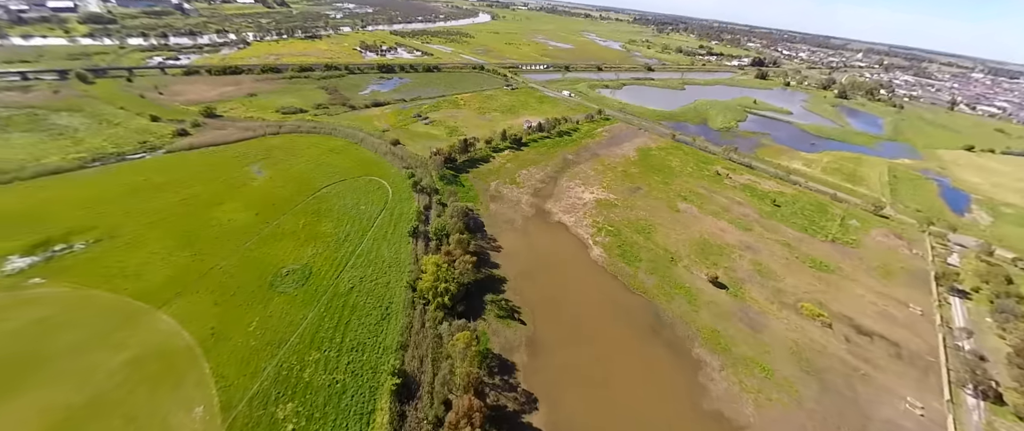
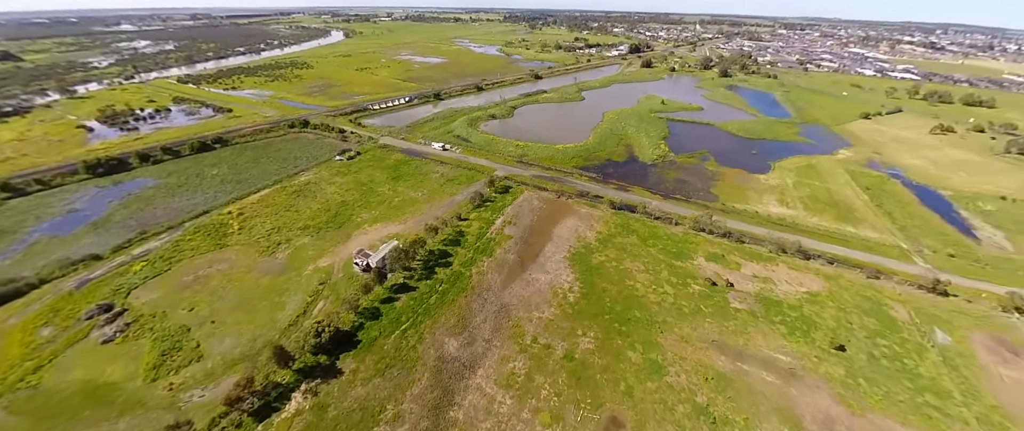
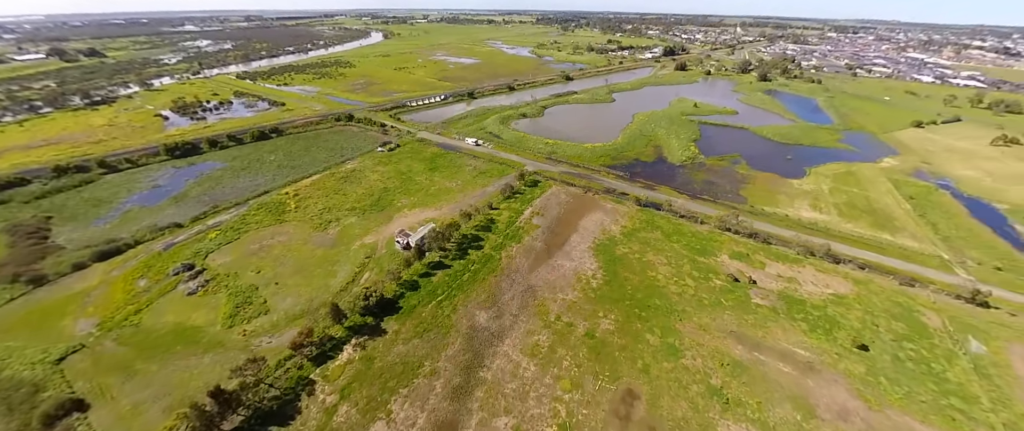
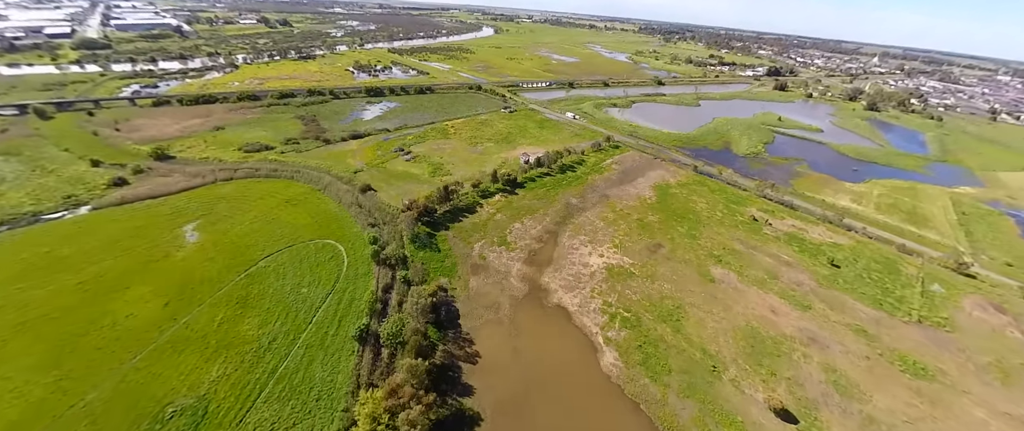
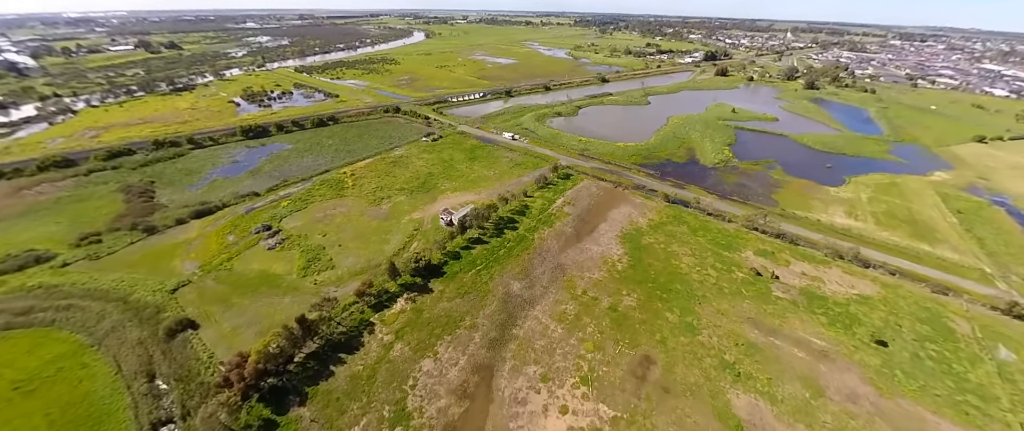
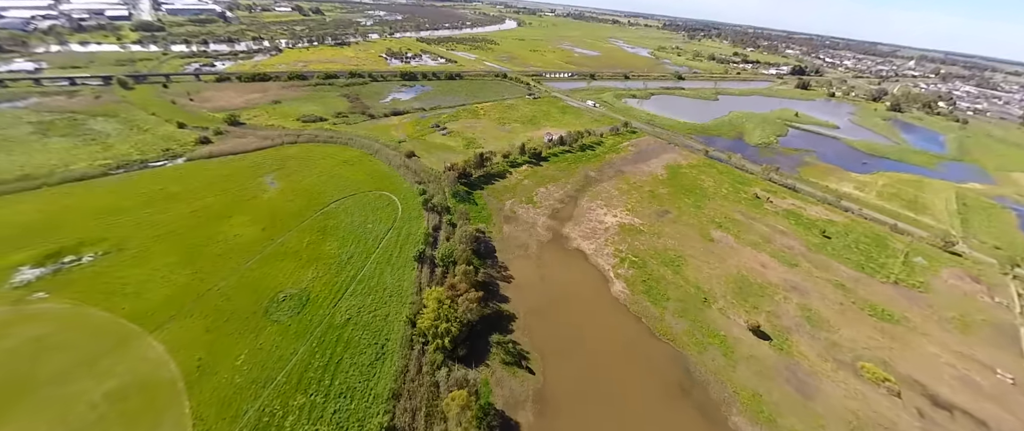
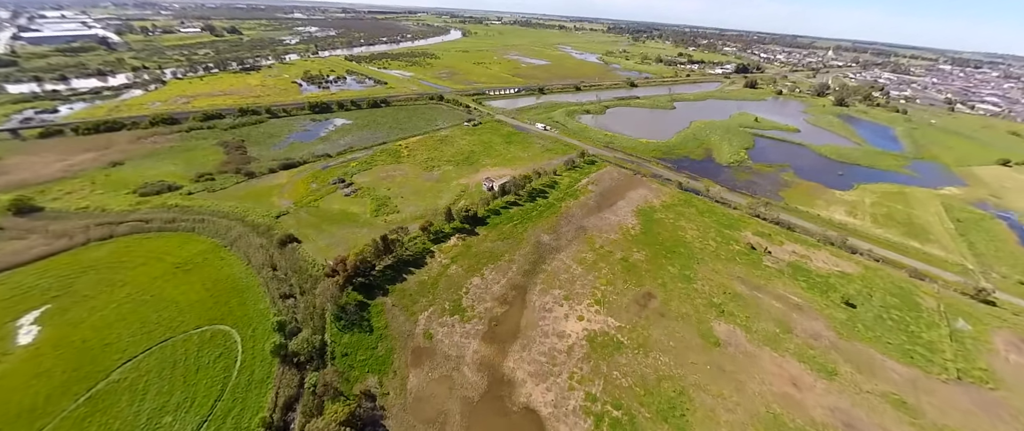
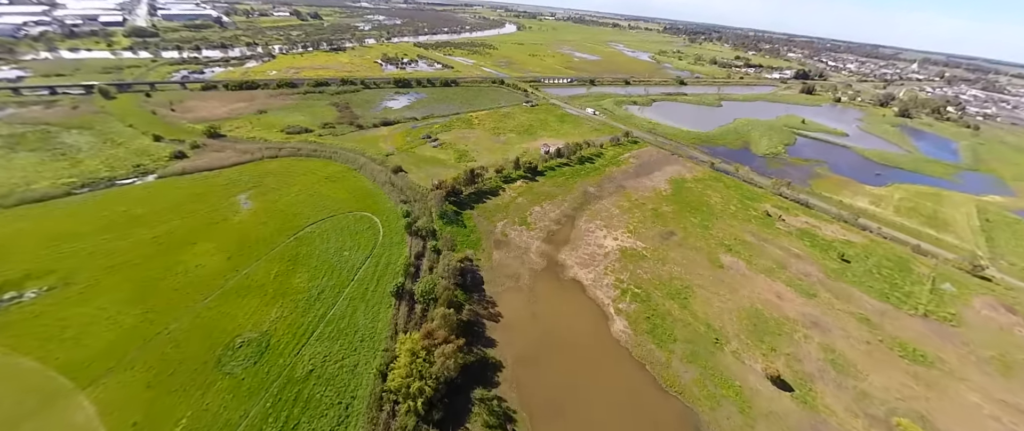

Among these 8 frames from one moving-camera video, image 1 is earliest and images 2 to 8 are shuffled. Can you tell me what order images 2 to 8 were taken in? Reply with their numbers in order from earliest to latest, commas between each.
6, 8, 4, 7, 5, 3, 2
